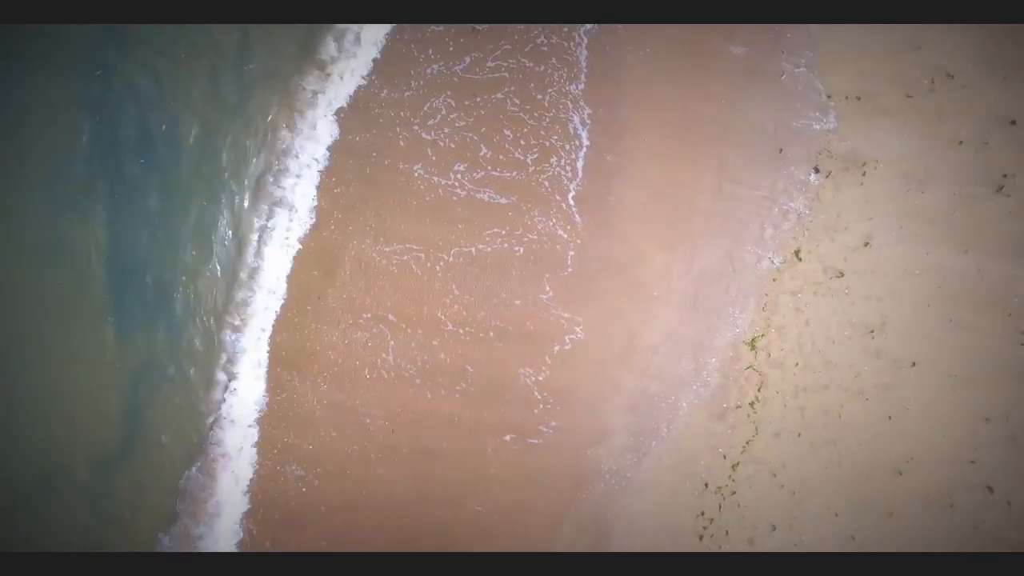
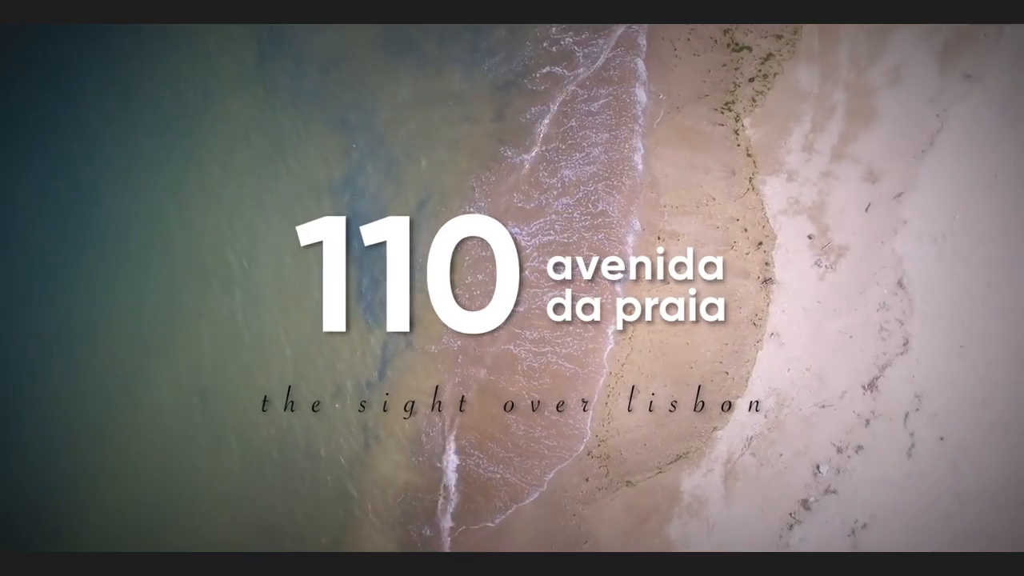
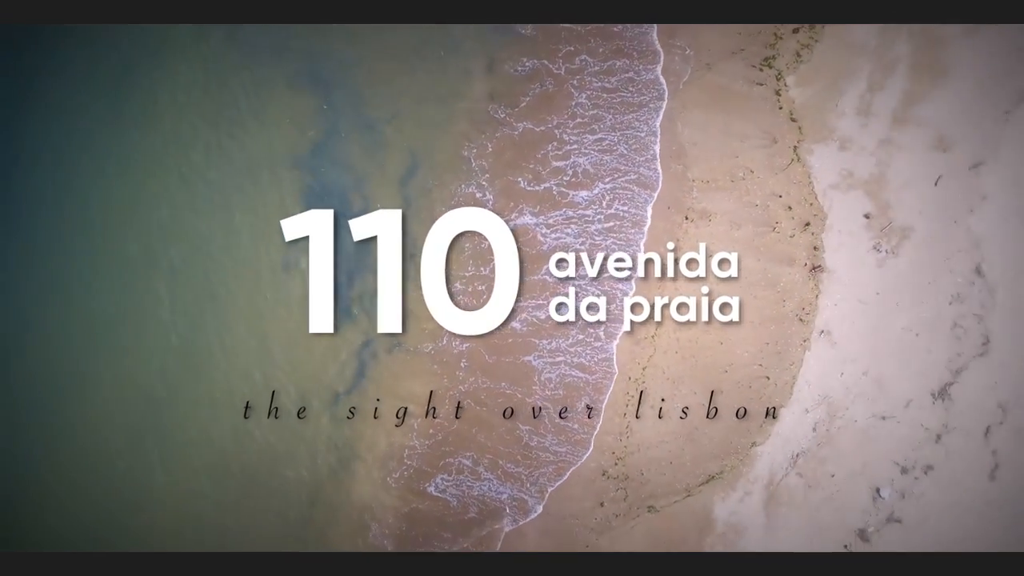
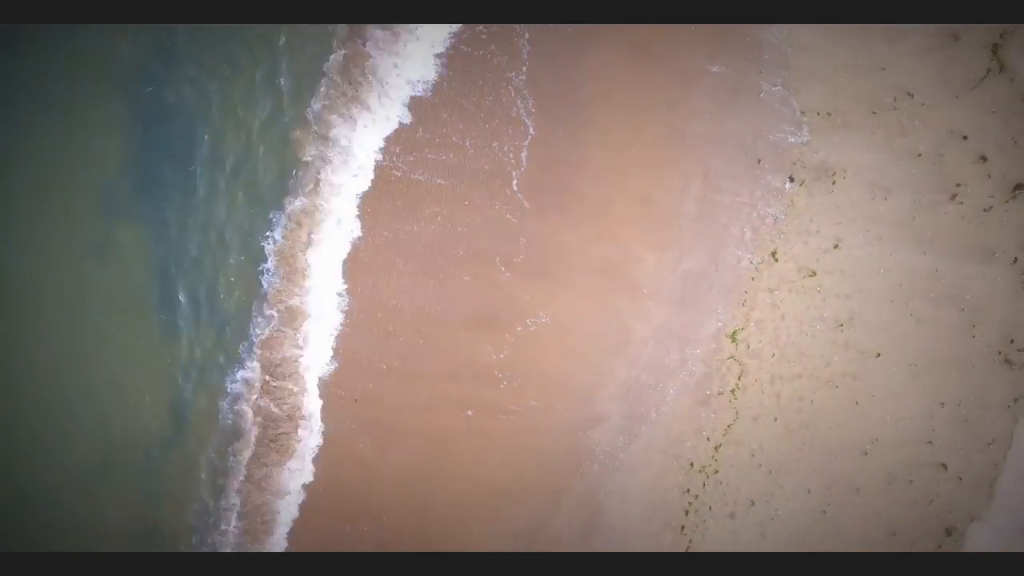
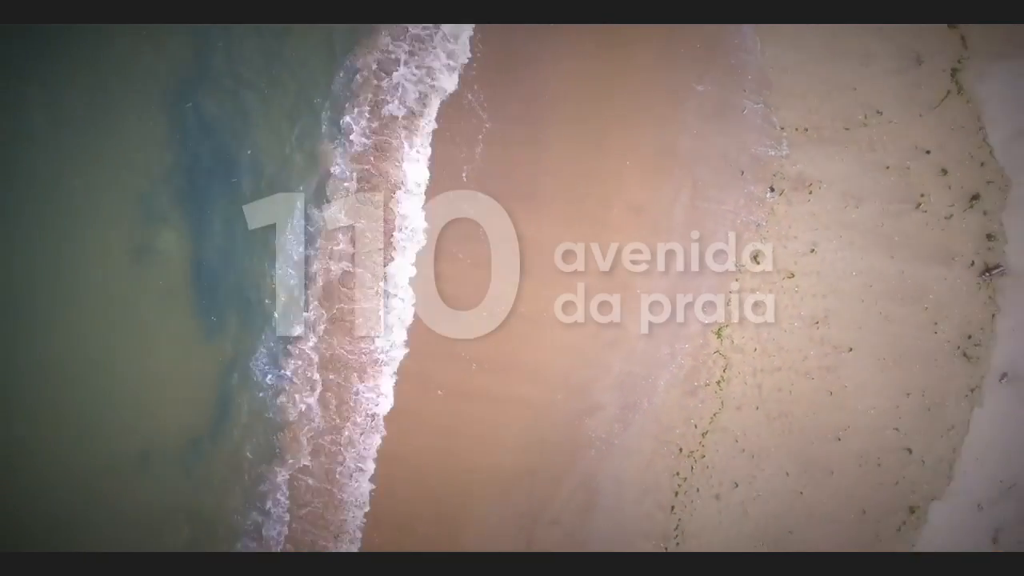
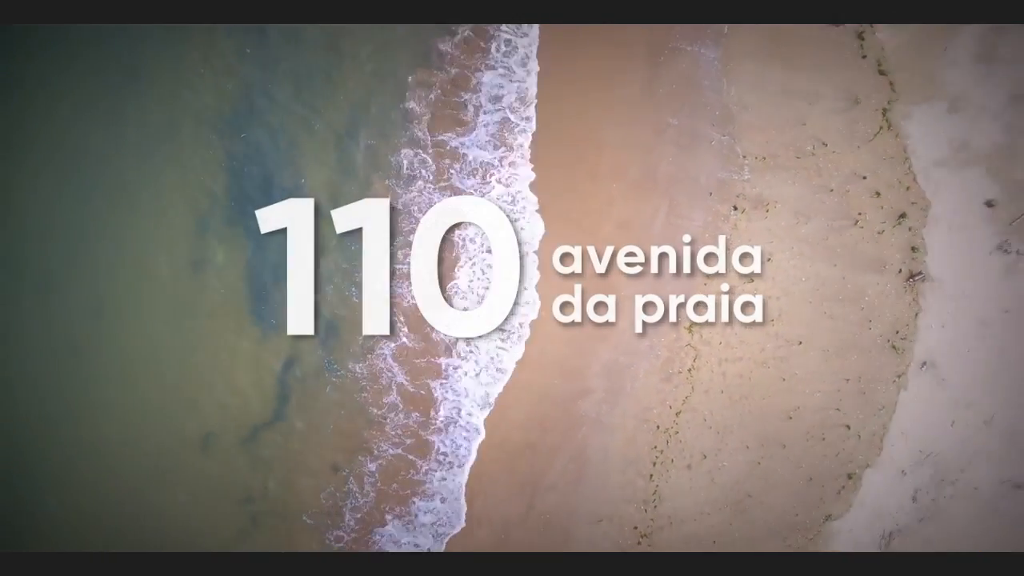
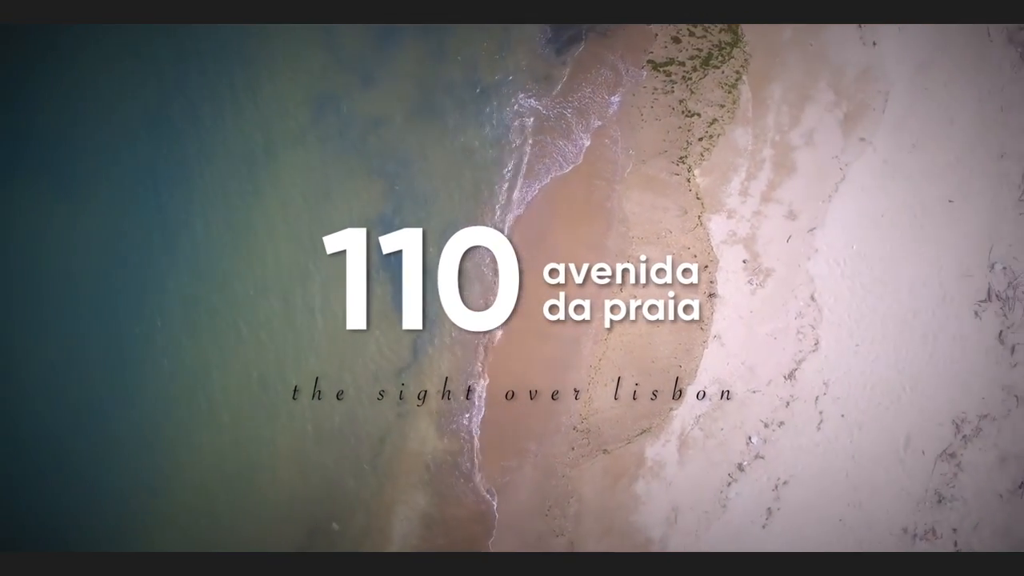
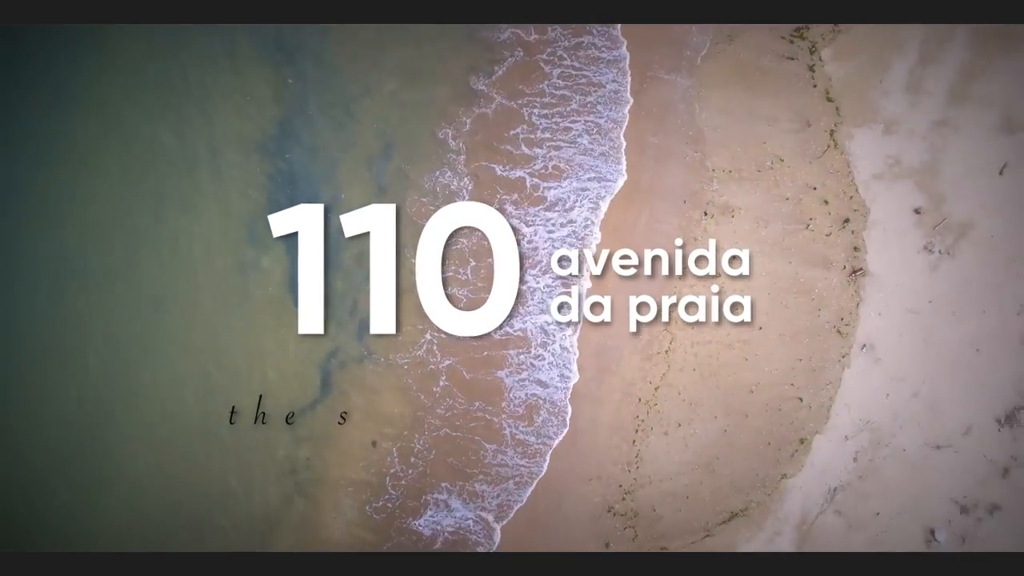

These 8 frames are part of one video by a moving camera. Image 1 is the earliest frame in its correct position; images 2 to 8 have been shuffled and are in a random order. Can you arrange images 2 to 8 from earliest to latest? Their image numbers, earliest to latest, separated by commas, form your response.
4, 5, 6, 8, 3, 2, 7
